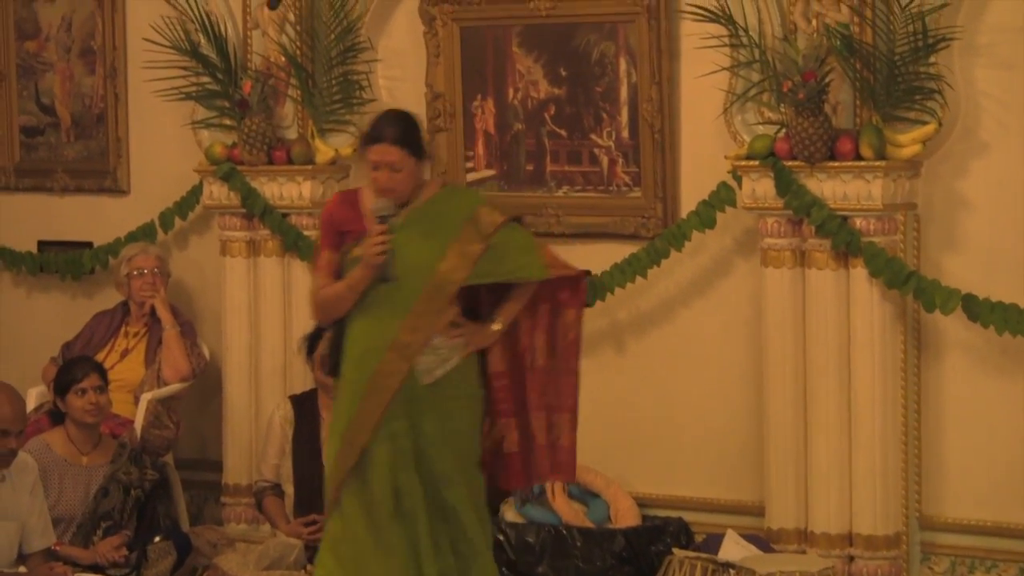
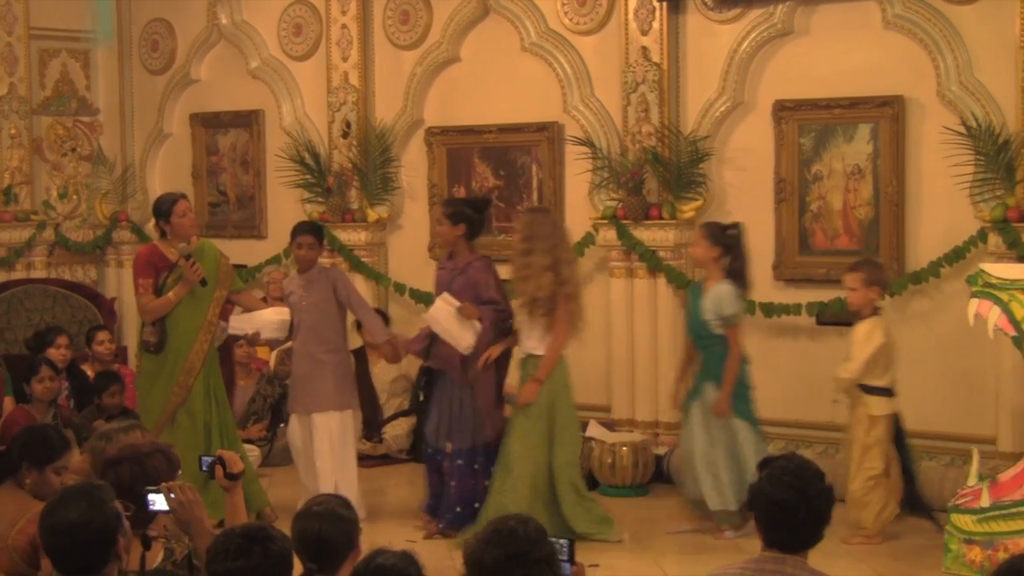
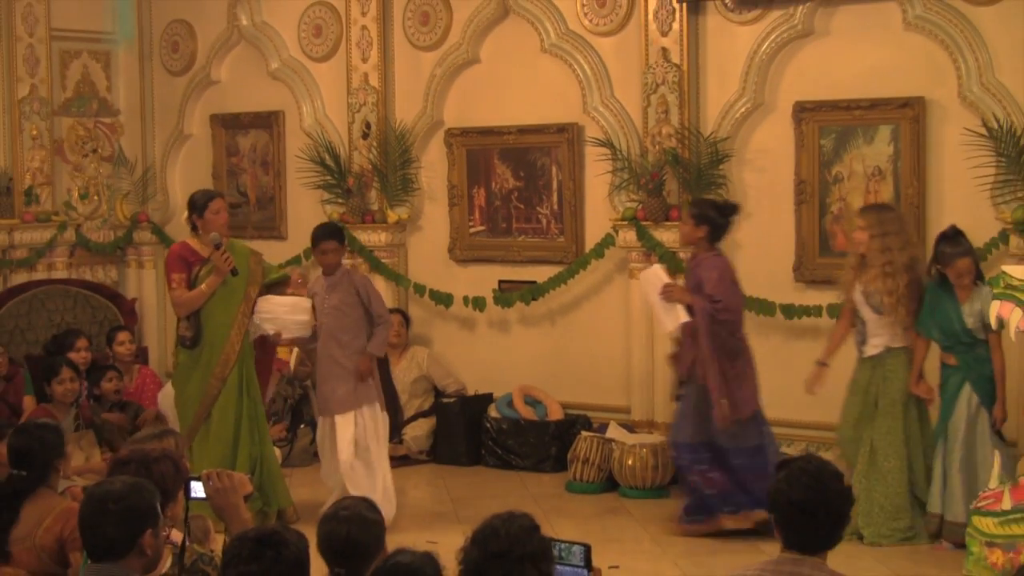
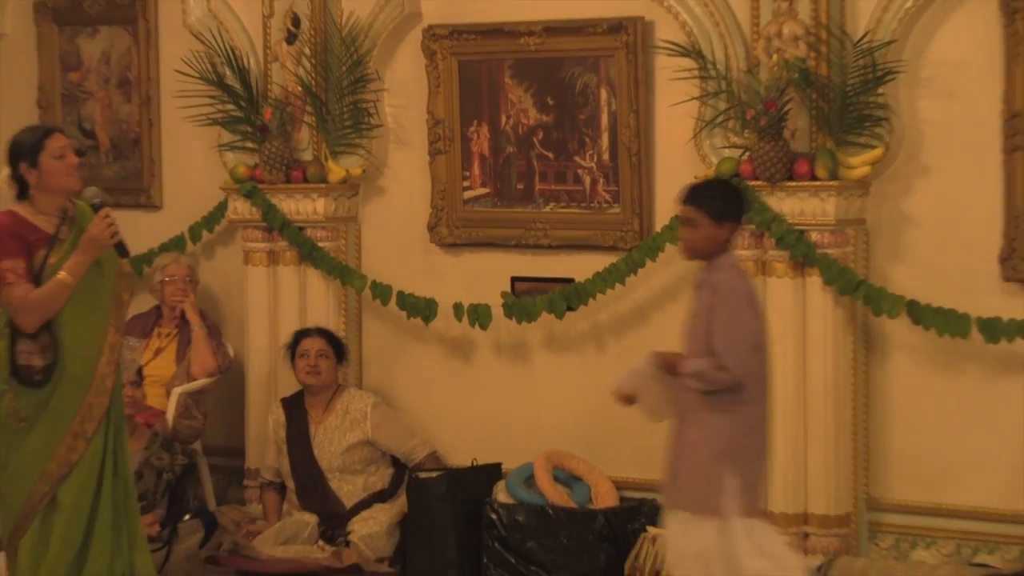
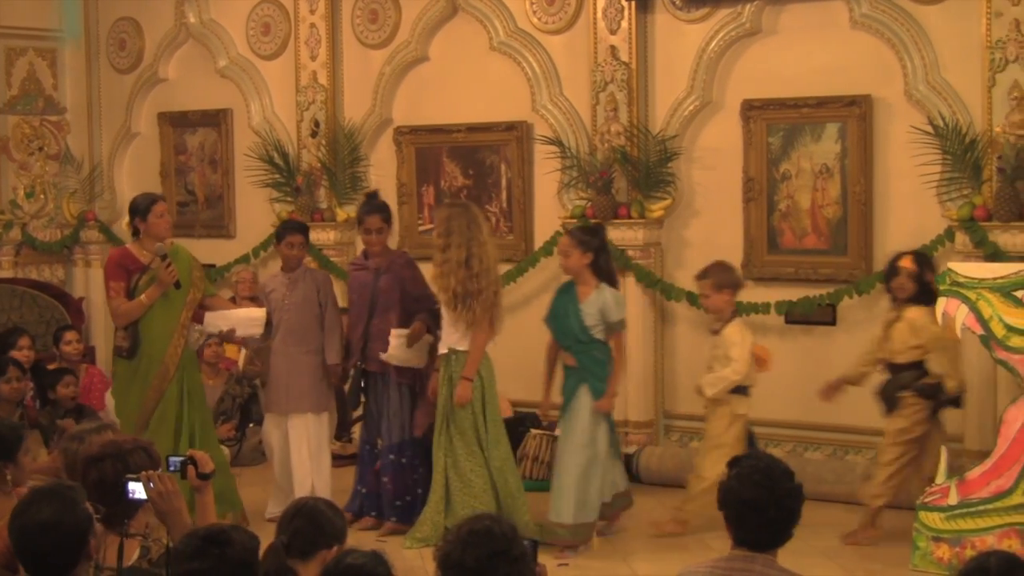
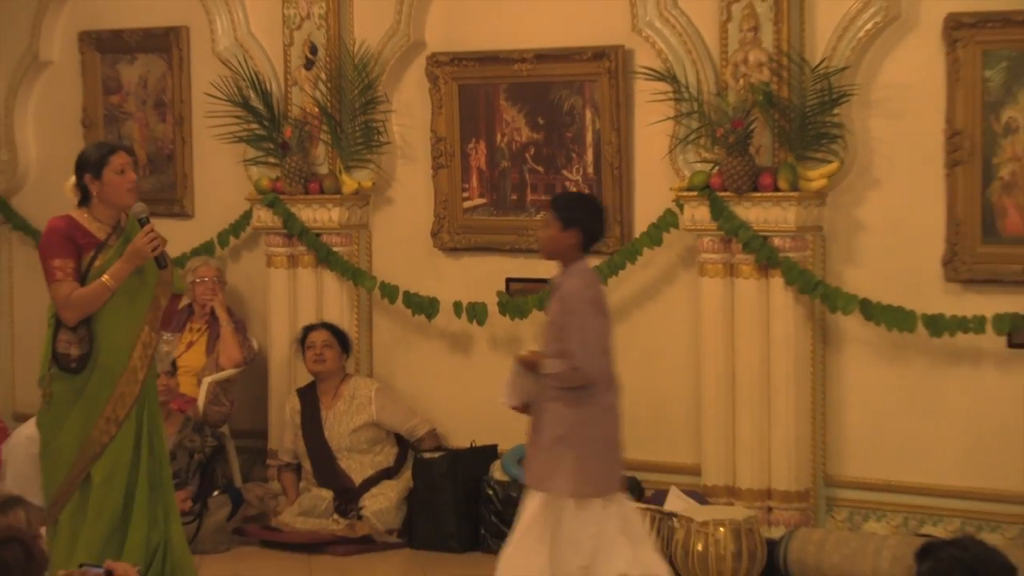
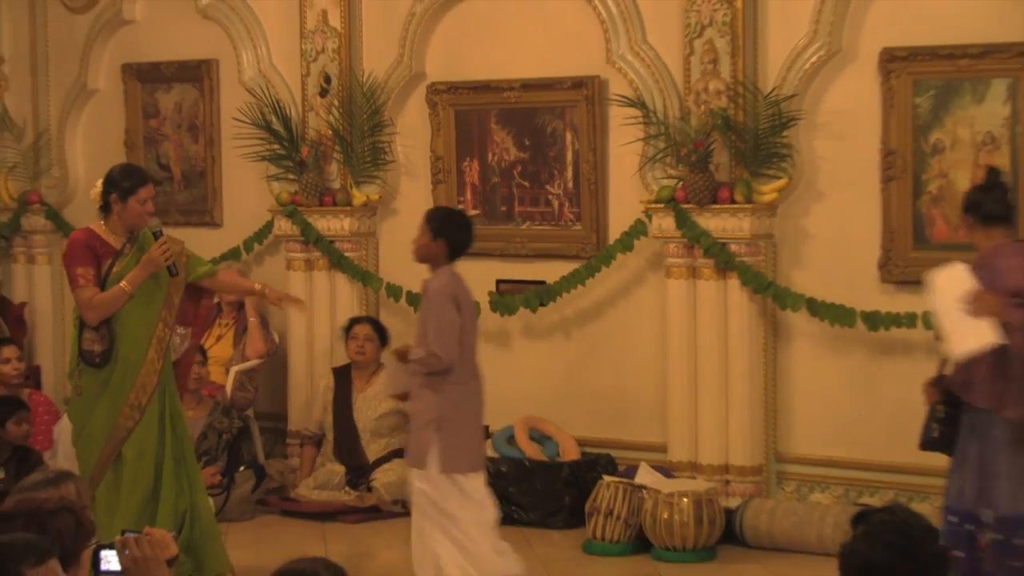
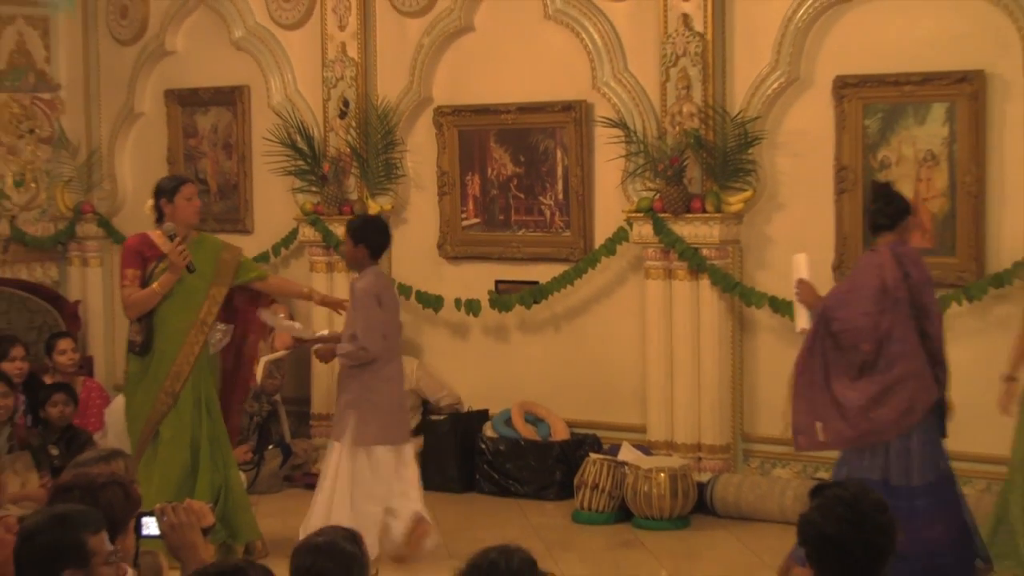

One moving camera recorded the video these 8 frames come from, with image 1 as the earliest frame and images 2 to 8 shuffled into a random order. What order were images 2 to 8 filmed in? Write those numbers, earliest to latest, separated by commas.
4, 6, 7, 8, 3, 2, 5
